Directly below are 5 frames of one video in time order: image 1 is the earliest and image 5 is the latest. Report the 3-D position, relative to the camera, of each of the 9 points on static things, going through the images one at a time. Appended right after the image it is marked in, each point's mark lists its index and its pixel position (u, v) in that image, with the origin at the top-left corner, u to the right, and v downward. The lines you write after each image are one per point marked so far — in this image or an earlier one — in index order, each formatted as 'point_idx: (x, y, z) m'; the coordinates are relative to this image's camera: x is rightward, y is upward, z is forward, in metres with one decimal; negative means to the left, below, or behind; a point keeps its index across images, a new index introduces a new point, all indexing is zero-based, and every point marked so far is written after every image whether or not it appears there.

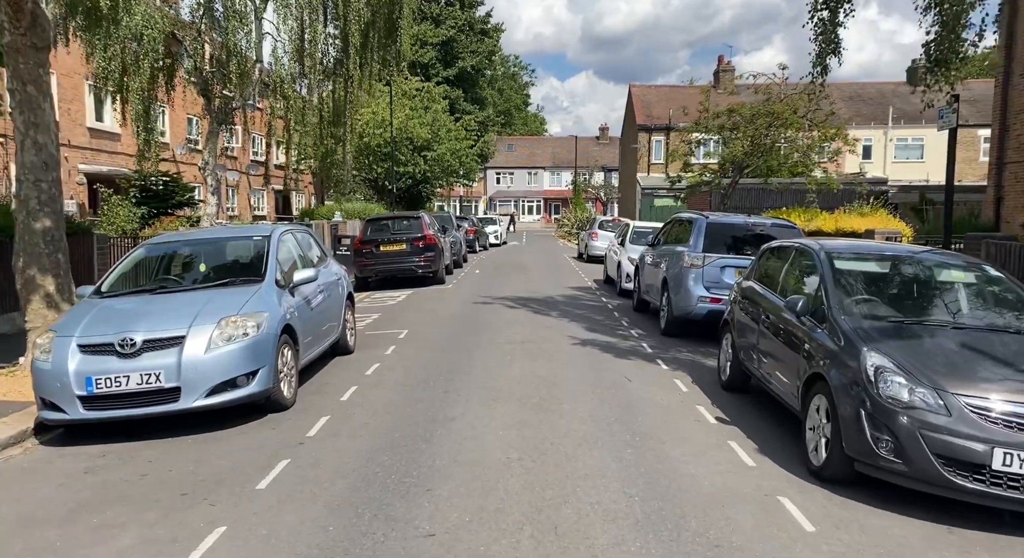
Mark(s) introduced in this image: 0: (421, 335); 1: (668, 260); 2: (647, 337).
0: (-1.3, -0.8, +10.1) m
1: (+2.3, +0.3, +10.5) m
2: (+1.9, -0.8, +10.0) m
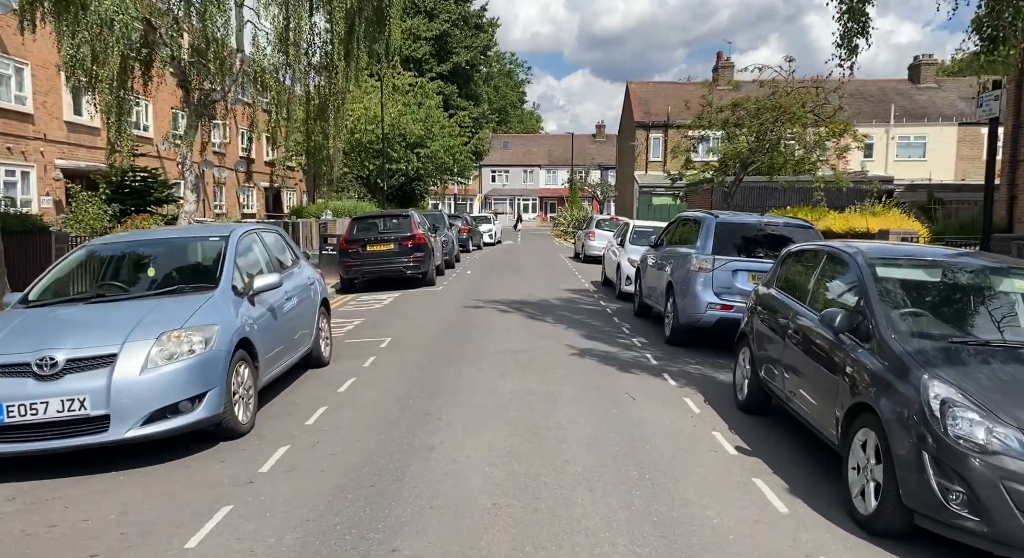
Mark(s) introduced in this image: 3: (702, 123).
0: (-1.4, -0.9, +9.3) m
1: (+2.2, +0.2, +9.8) m
2: (+1.8, -0.9, +9.2) m
3: (+4.9, +4.0, +18.3) m
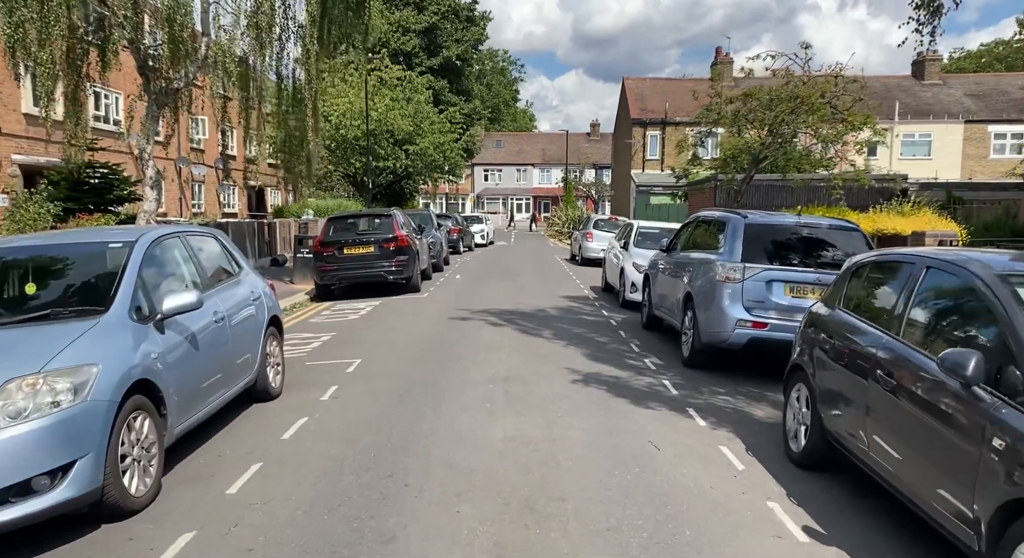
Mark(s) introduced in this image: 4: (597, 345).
0: (-1.5, -1.0, +7.9) m
1: (+2.1, +0.1, +8.4) m
2: (+1.7, -1.0, +7.8) m
3: (+4.8, +3.9, +16.9) m
4: (+1.1, -0.9, +9.2) m
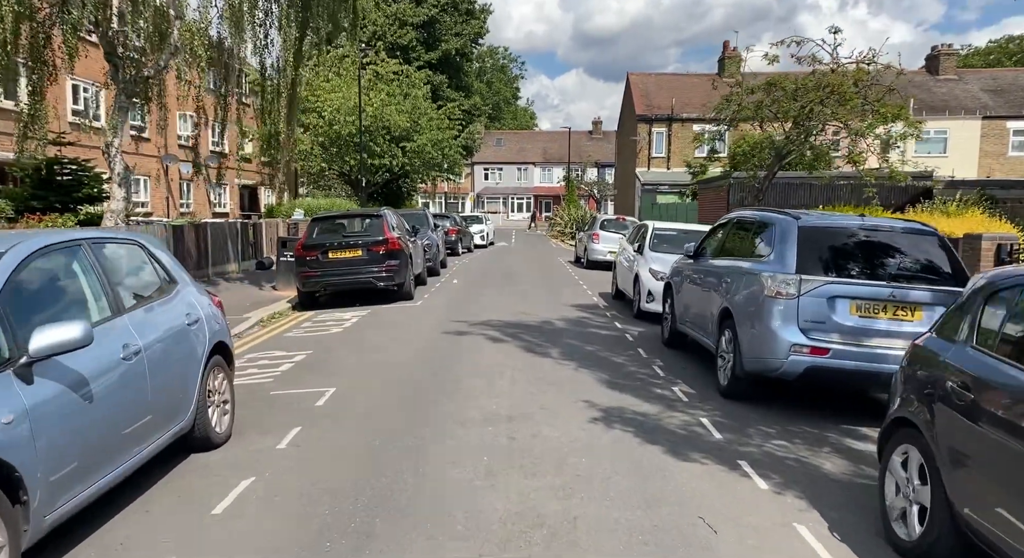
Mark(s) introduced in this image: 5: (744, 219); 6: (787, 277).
0: (-1.5, -1.1, +6.6) m
1: (+2.2, 0.0, +7.1) m
2: (+1.8, -1.1, +6.5) m
3: (+4.8, +3.8, +15.6) m
4: (+1.1, -1.0, +7.9) m
5: (+2.6, +0.7, +7.8) m
6: (+2.4, 0.0, +6.1) m
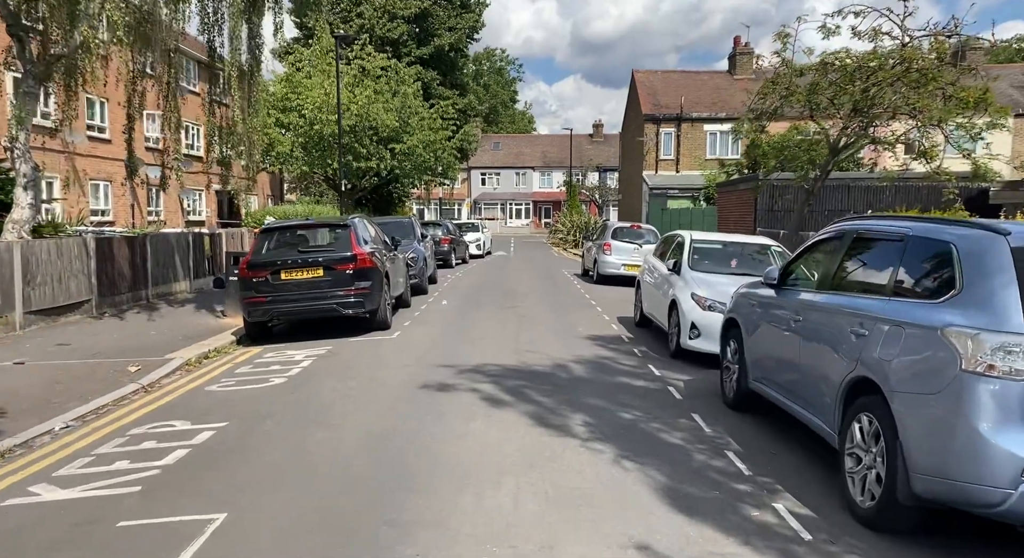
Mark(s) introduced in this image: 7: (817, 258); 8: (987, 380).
0: (-1.4, -1.4, +3.9) m
1: (+2.2, -0.3, +4.4) m
2: (+1.8, -1.5, +3.8) m
3: (+4.8, +3.4, +13.0) m
4: (+1.2, -1.3, +5.2) m
5: (+2.6, +0.3, +5.2) m
6: (+2.4, -0.3, +3.4) m
7: (+2.5, +0.2, +5.7) m
8: (+2.3, -0.5, +3.4) m
